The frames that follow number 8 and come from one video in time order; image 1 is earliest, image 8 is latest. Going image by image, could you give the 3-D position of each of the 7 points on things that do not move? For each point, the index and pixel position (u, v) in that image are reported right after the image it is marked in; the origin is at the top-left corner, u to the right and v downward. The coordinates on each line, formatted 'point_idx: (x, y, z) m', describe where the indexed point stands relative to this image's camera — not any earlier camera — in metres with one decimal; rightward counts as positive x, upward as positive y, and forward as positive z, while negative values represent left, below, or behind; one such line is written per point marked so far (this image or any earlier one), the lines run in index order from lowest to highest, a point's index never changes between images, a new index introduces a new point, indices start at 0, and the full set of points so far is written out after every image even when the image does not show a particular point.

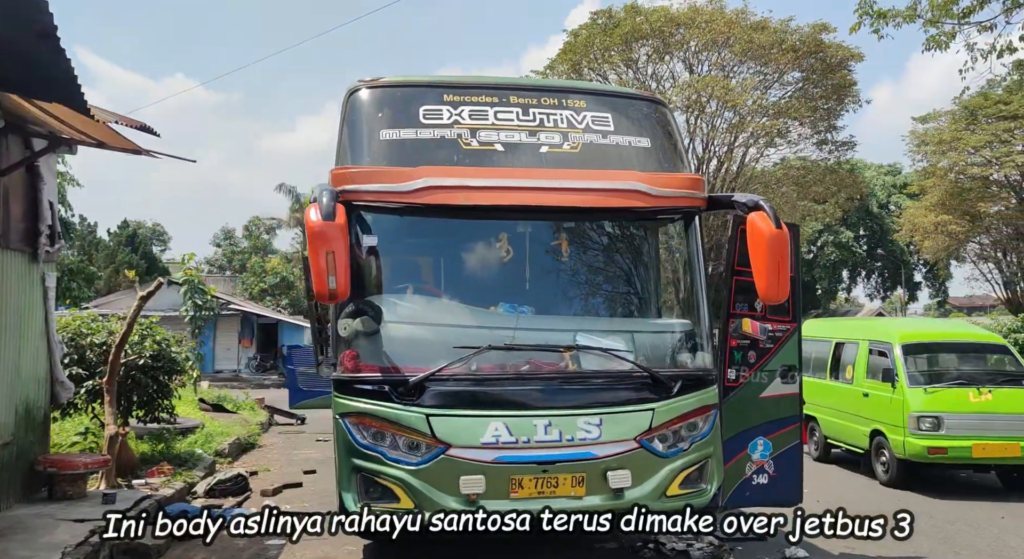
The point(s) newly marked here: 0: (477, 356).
0: (-0.2, -0.5, +4.4) m
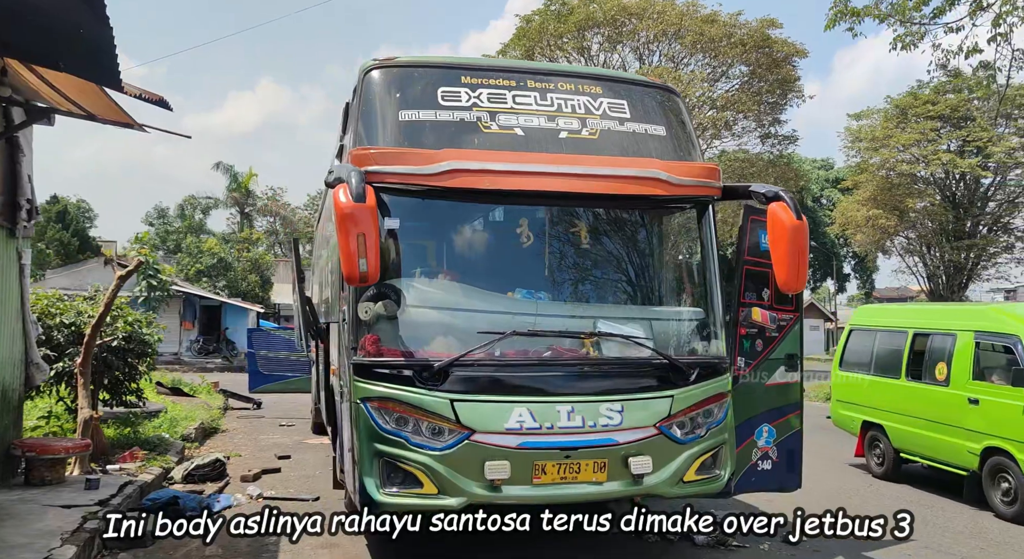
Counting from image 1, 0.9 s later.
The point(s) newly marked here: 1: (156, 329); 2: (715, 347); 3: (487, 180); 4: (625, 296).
0: (-0.1, -0.4, +4.4) m
1: (-4.2, -0.6, +9.0) m
2: (+1.3, -0.4, +4.7) m
3: (-0.1, +0.6, +4.5) m
4: (+0.7, -0.1, +4.8) m
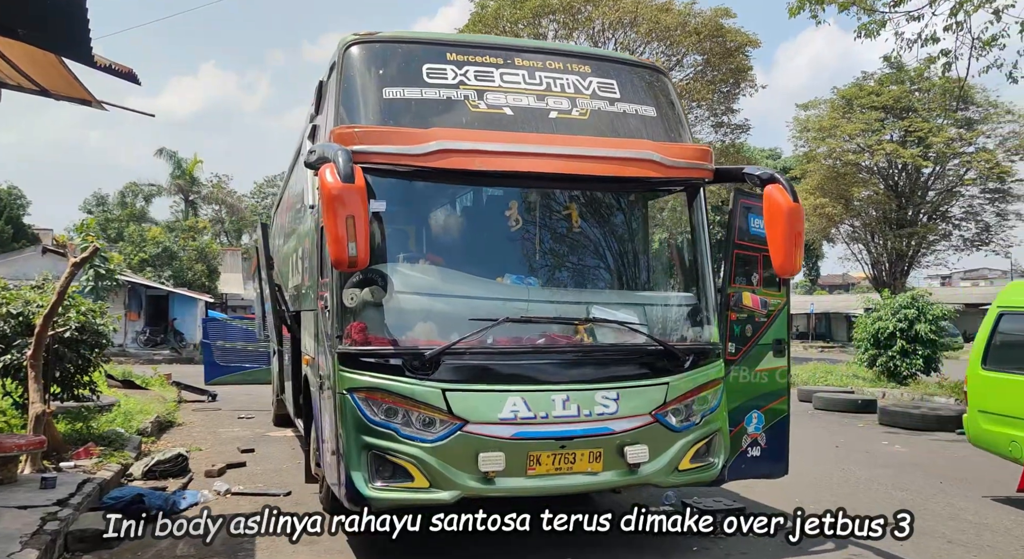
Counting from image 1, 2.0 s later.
0: (-0.1, -0.3, +4.3) m
1: (-4.5, -0.4, +8.5) m
2: (+1.2, -0.3, +4.7) m
3: (-0.2, +0.7, +4.4) m
4: (+0.6, 0.0, +4.7) m
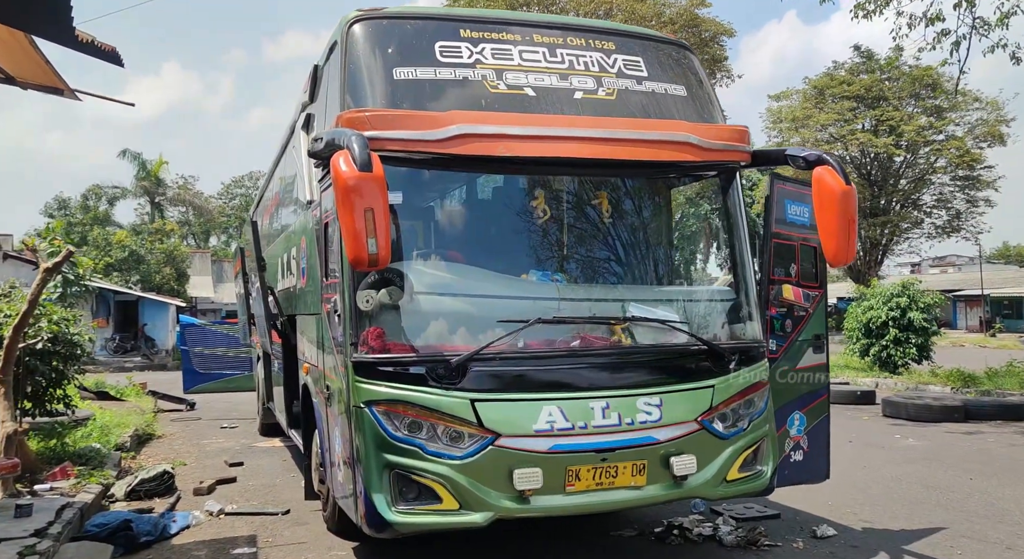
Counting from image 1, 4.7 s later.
0: (+0.1, -0.3, +3.9) m
1: (-4.5, -0.5, +8.0) m
2: (+1.4, -0.3, +4.3) m
3: (-0.1, +0.7, +4.0) m
4: (+0.8, 0.0, +4.4) m
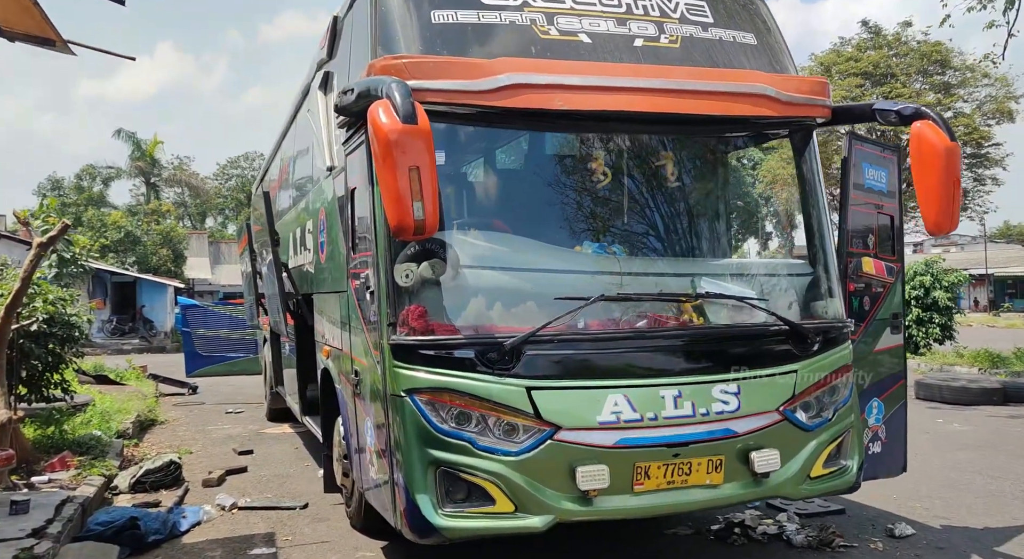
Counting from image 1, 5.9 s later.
0: (+0.3, -0.1, +3.4) m
1: (-4.3, -0.3, +7.5) m
2: (+1.6, -0.1, +3.9) m
3: (+0.2, +0.8, +3.5) m
4: (+1.0, +0.2, +3.9) m
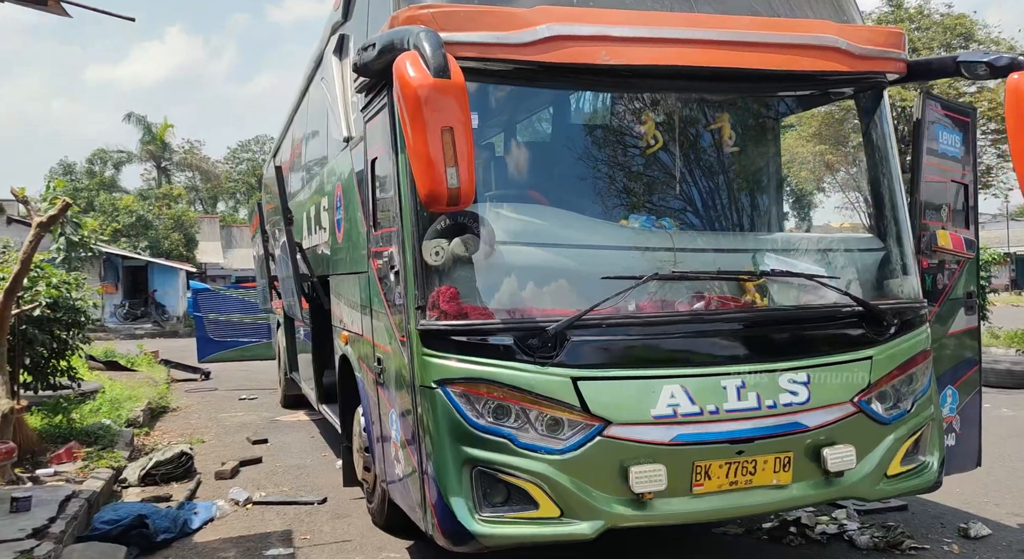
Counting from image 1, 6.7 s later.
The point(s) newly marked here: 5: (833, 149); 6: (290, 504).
0: (+0.5, 0.0, +3.1) m
1: (-4.0, -0.1, +7.2) m
2: (+1.8, 0.0, +3.5) m
3: (+0.4, +0.9, +3.1) m
4: (+1.2, +0.3, +3.5) m
5: (+1.6, +0.6, +3.7) m
6: (-1.5, -1.5, +5.1) m
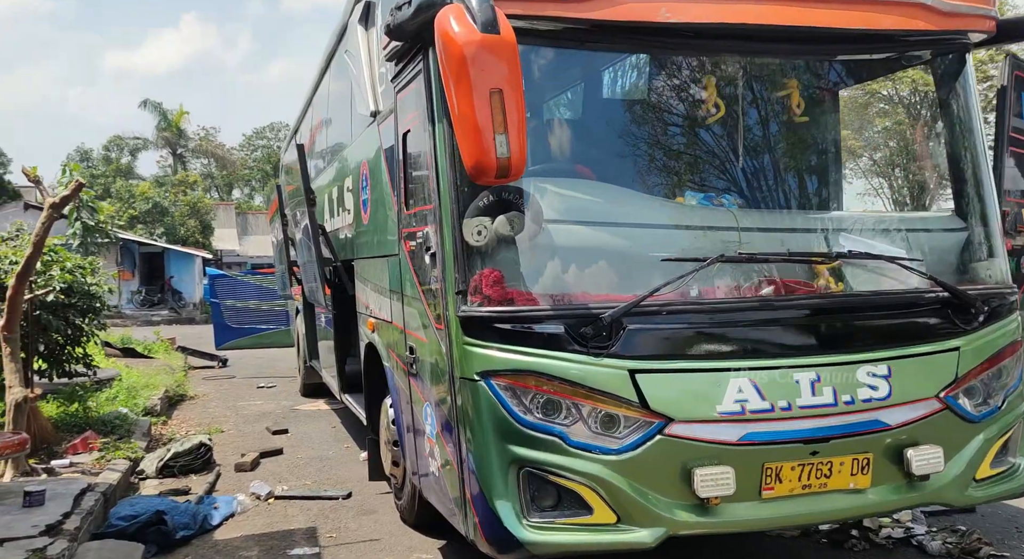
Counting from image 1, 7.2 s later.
0: (+0.7, 0.0, +2.8) m
1: (-3.8, 0.0, +7.0) m
2: (+2.0, 0.0, +3.2) m
3: (+0.6, +1.0, +2.8) m
4: (+1.4, +0.3, +3.2) m
5: (+1.7, +0.7, +3.3) m
6: (-1.3, -1.4, +4.8) m
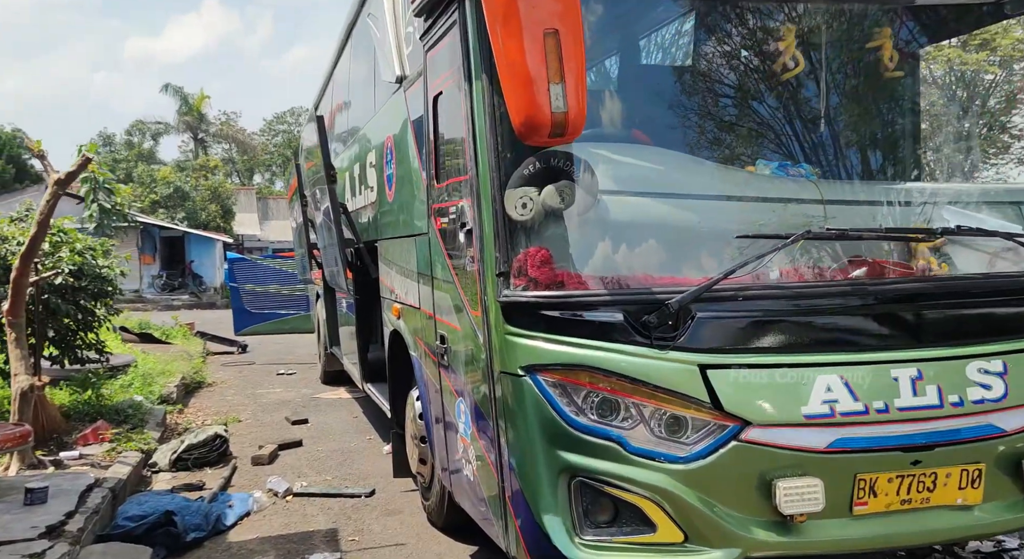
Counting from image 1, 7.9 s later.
0: (+0.8, +0.1, +2.4) m
1: (-3.5, +0.2, +6.7) m
2: (+2.2, +0.1, +2.7) m
3: (+0.7, +1.1, +2.4) m
4: (+1.5, +0.4, +2.8) m
5: (+1.9, +0.8, +2.9) m
6: (-1.1, -1.3, +4.5) m
